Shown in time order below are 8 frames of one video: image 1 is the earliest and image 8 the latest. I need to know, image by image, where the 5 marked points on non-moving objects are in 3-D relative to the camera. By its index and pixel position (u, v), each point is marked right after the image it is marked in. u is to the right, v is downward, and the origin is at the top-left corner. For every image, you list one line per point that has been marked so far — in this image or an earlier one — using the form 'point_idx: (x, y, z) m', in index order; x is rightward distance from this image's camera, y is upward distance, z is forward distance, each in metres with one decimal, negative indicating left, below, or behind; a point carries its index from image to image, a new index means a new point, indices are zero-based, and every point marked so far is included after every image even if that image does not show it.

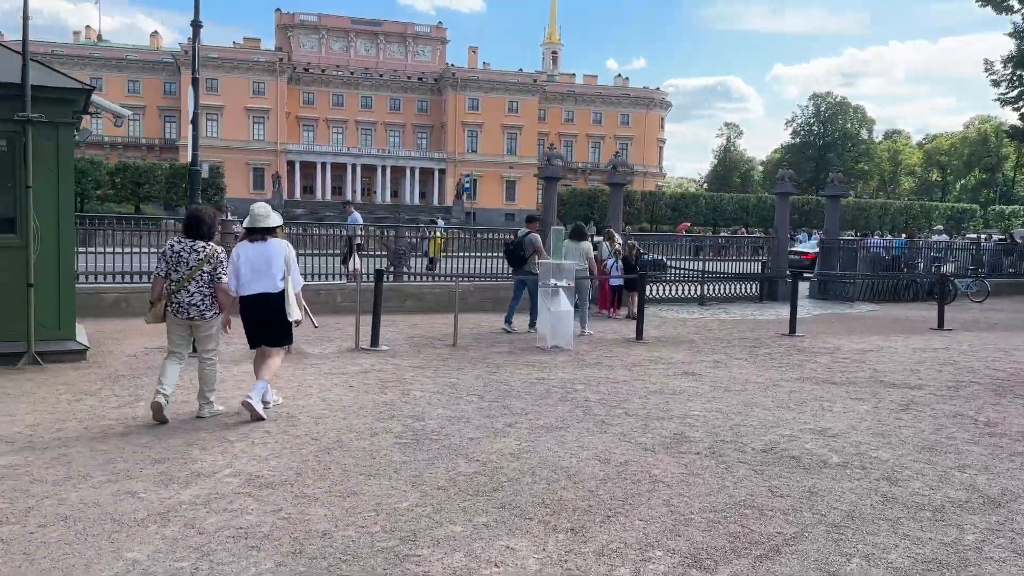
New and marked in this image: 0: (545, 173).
0: (+0.6, +2.0, +14.4) m
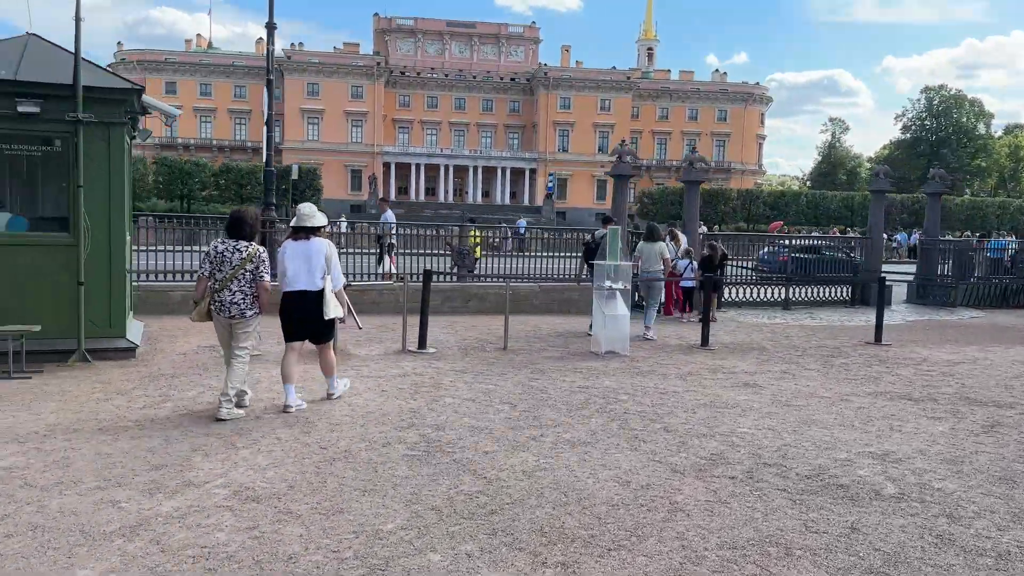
0: (+1.7, +2.0, +13.9) m
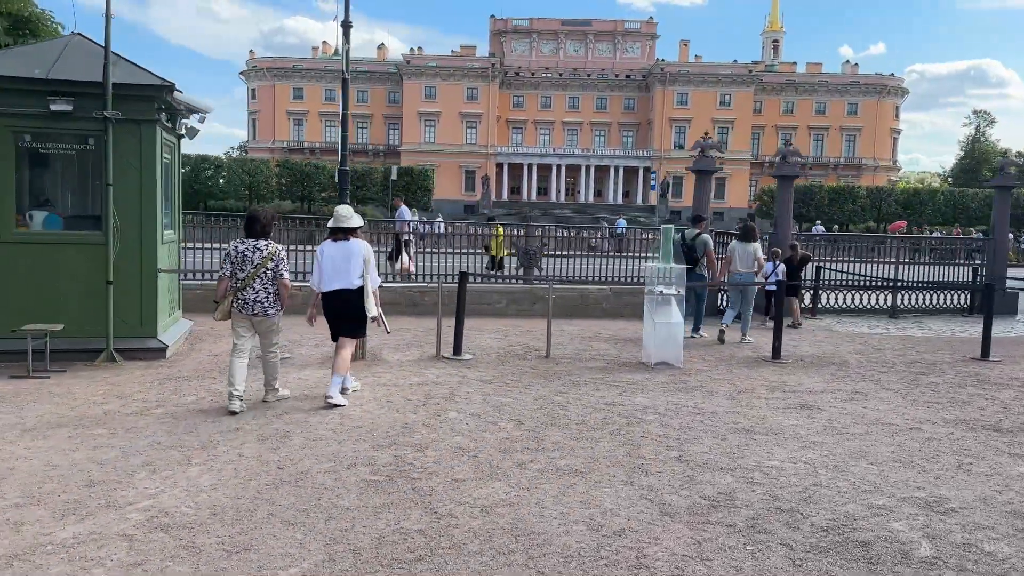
0: (+2.9, +1.9, +13.0) m
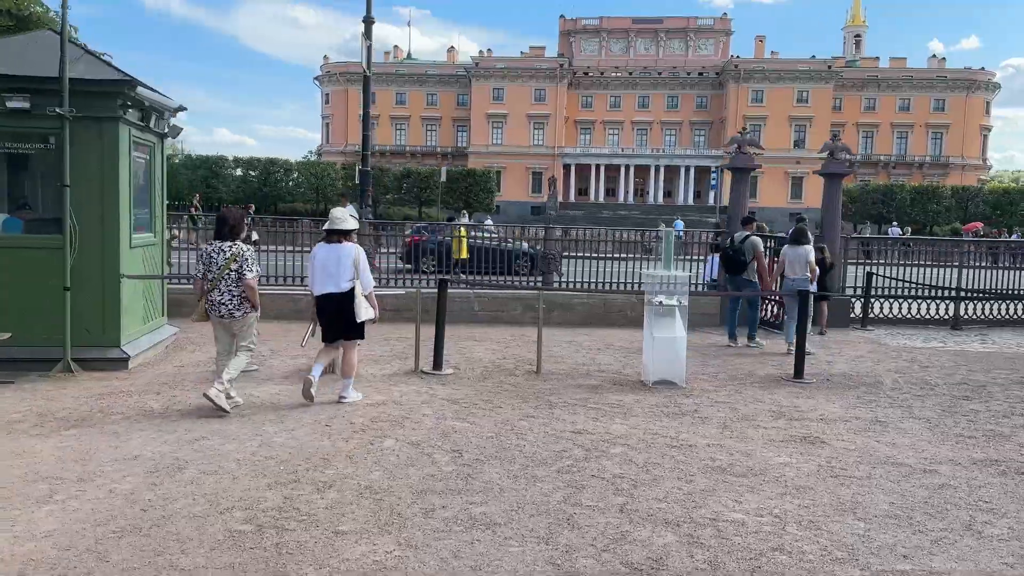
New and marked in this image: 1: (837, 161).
0: (+3.2, +1.8, +12.1) m
1: (+4.8, +1.9, +12.4) m
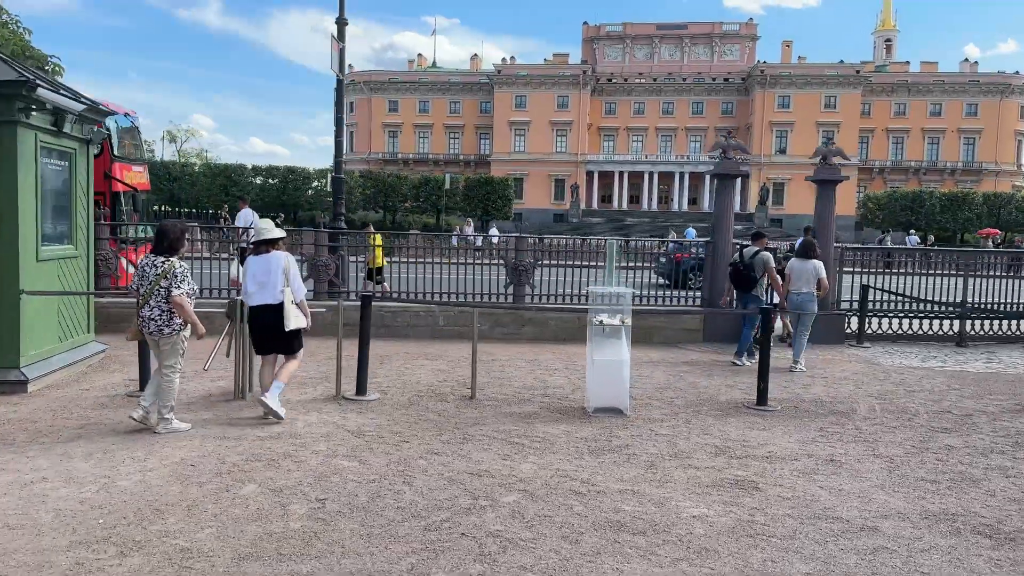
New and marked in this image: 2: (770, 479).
0: (+2.8, +1.6, +11.4) m
1: (+4.4, +1.7, +11.6) m
2: (+1.5, -1.1, +4.9) m
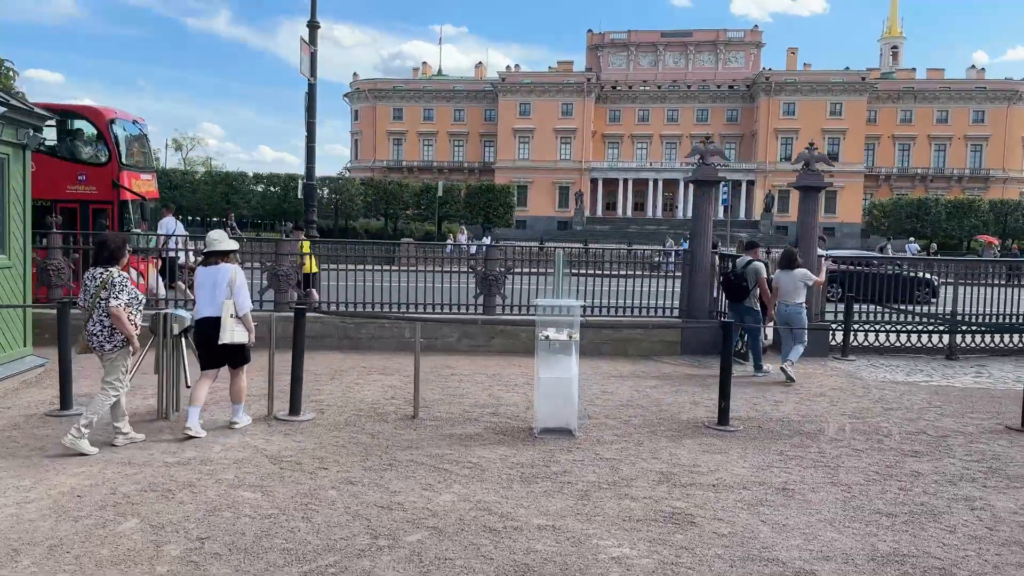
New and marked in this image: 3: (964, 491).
0: (+2.4, +1.5, +11.0) m
1: (+4.0, +1.6, +11.2) m
2: (+1.1, -1.2, +4.4) m
3: (+2.7, -1.2, +5.0) m
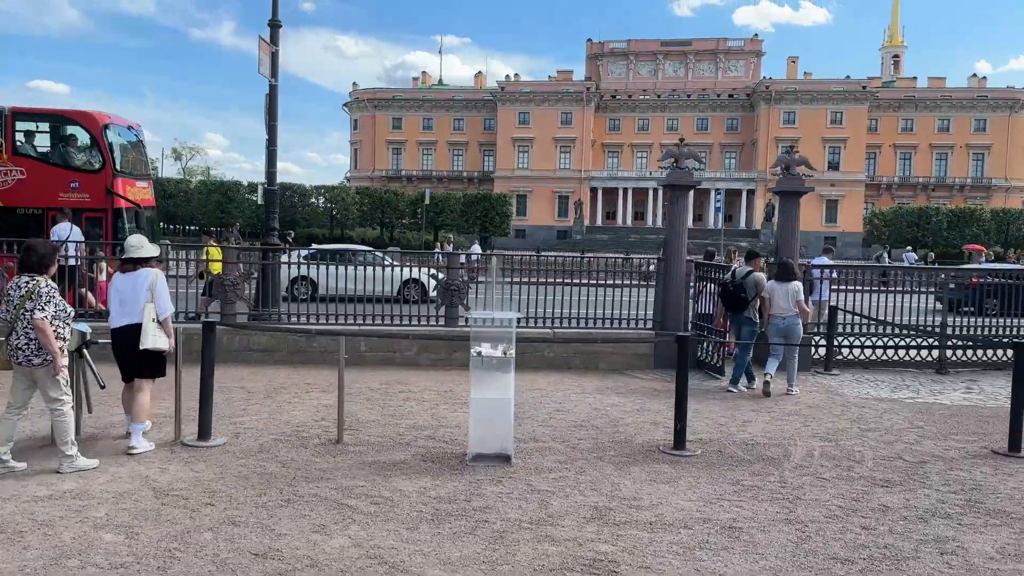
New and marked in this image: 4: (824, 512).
0: (+2.0, +1.3, +10.4) m
1: (+3.6, +1.4, +10.6) m
2: (+0.6, -1.2, +3.9) m
3: (+2.2, -1.3, +4.4) m
4: (+1.8, -1.2, +4.7) m
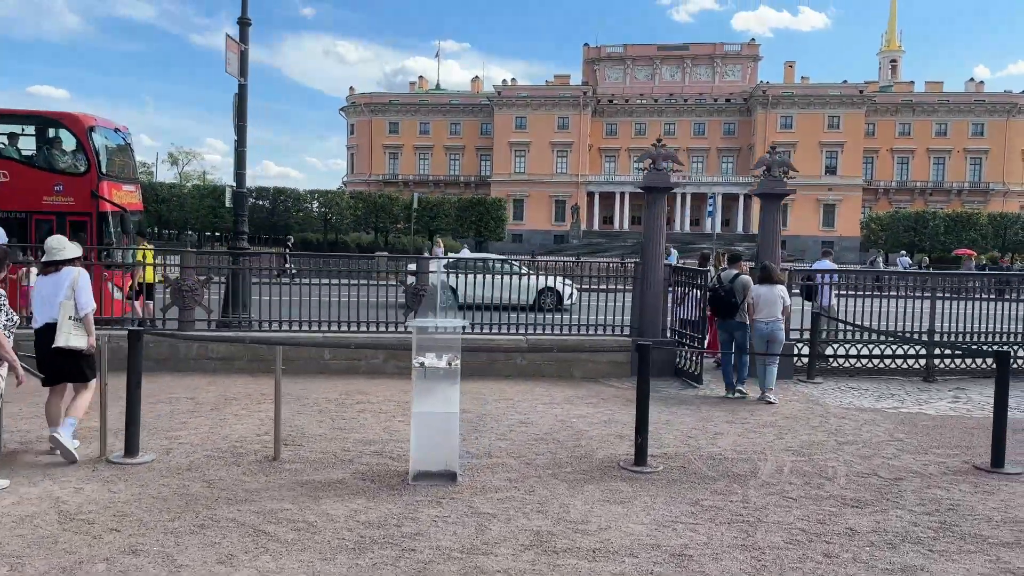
0: (+1.7, +1.3, +10.1) m
1: (+3.2, +1.4, +10.3) m
2: (+0.3, -1.3, +3.5) m
3: (+1.9, -1.3, +4.0) m
4: (+1.4, -1.3, +4.4) m
